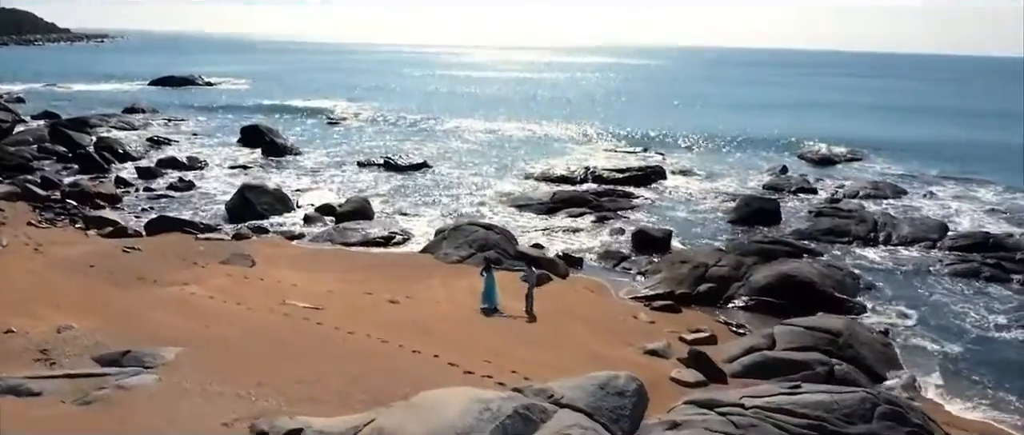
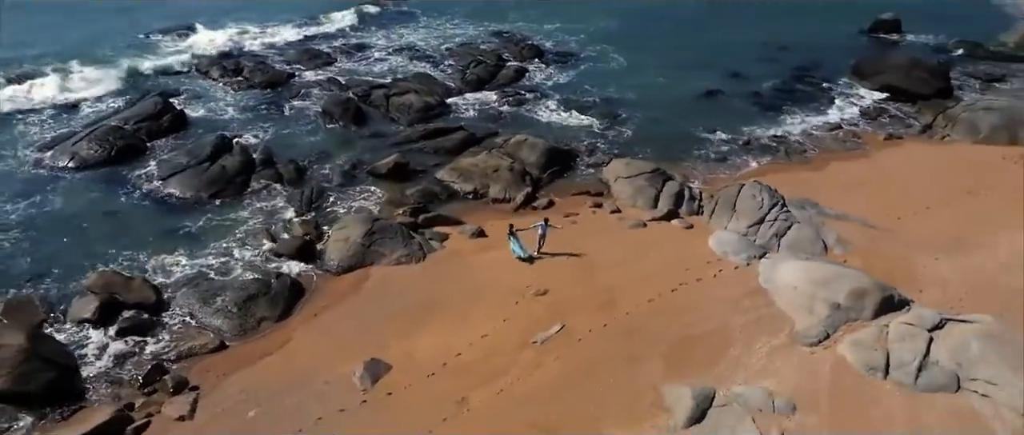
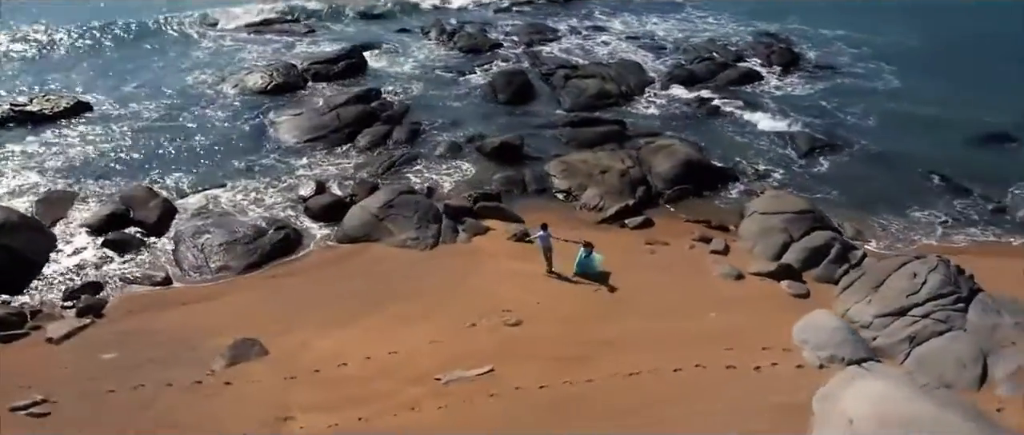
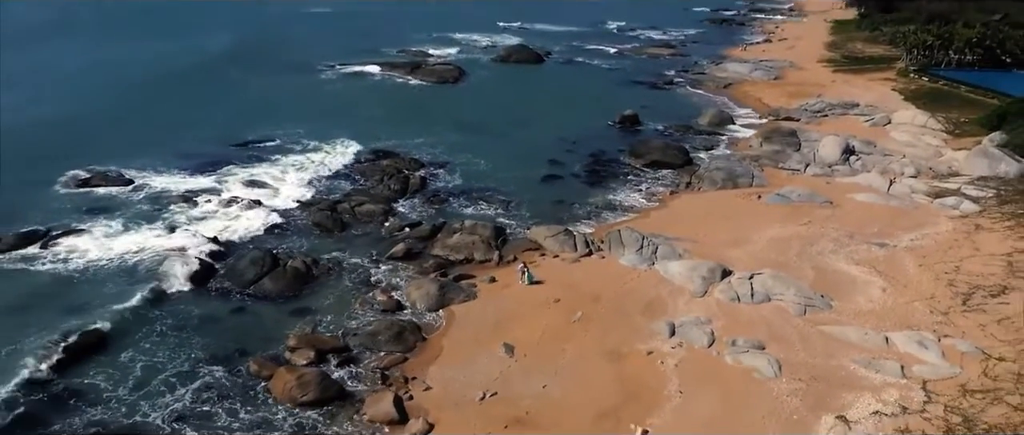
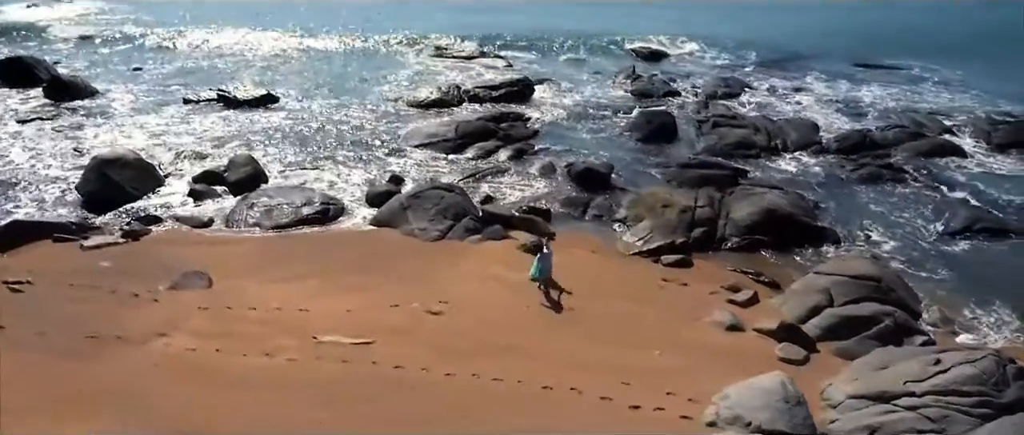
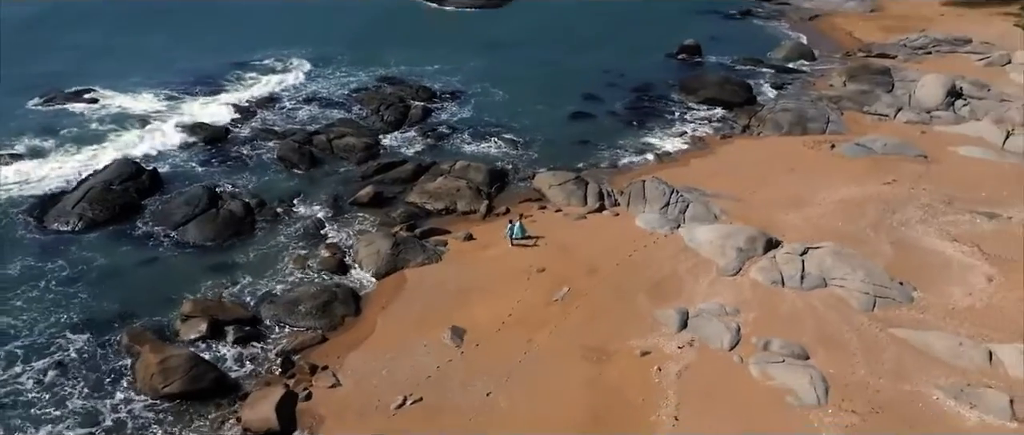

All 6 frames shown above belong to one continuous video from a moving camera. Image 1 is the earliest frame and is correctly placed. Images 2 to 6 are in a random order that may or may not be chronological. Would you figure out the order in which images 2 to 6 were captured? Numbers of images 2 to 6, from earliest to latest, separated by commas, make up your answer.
5, 3, 2, 6, 4
